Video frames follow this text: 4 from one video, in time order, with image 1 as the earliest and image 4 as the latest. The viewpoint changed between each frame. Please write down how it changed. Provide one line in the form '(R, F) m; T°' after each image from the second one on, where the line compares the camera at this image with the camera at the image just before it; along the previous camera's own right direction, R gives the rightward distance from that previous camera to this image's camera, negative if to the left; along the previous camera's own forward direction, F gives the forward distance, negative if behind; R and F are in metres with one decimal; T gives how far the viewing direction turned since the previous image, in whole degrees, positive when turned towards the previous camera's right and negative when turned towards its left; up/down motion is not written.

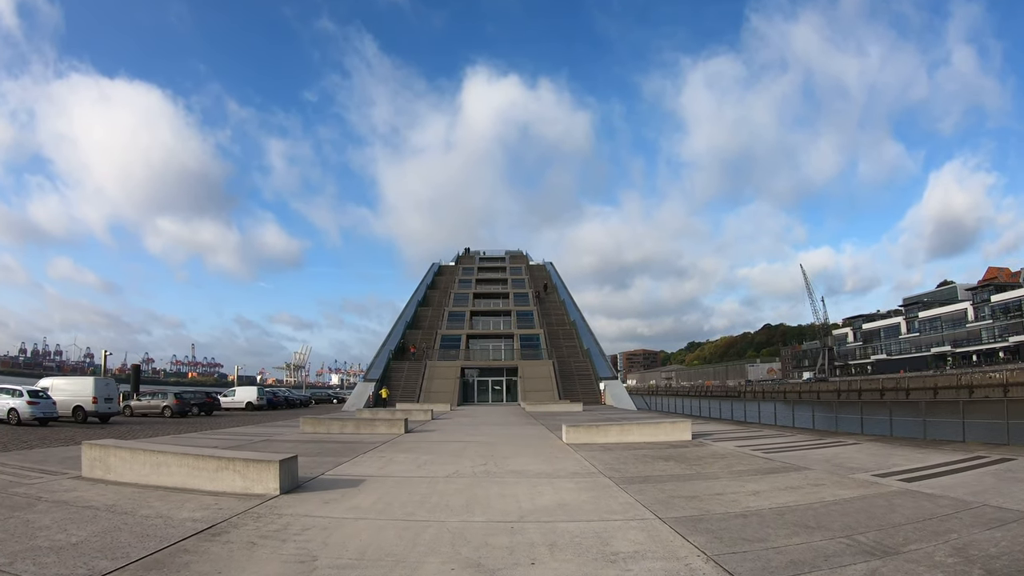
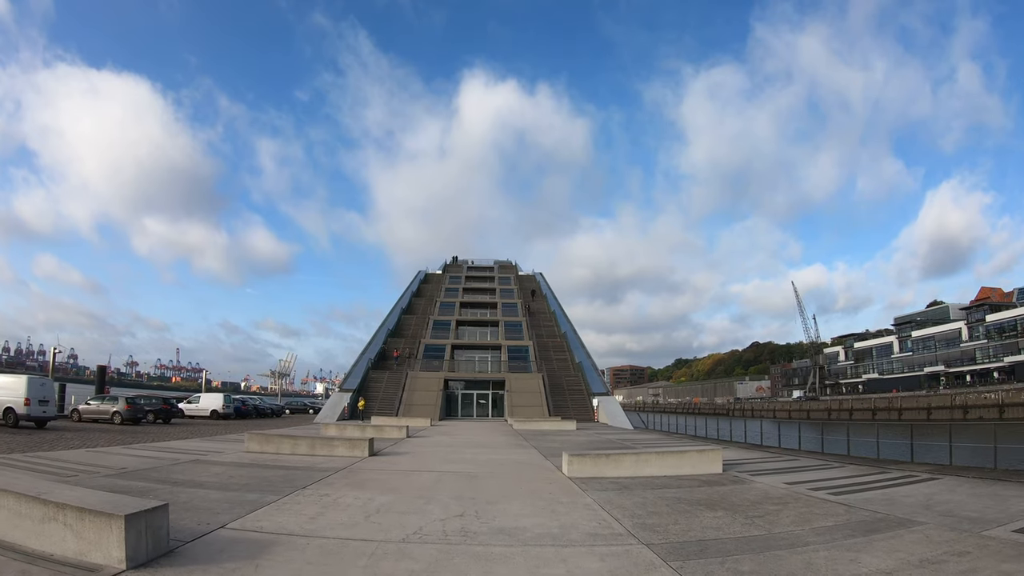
(-0.1, +2.9) m; +1°
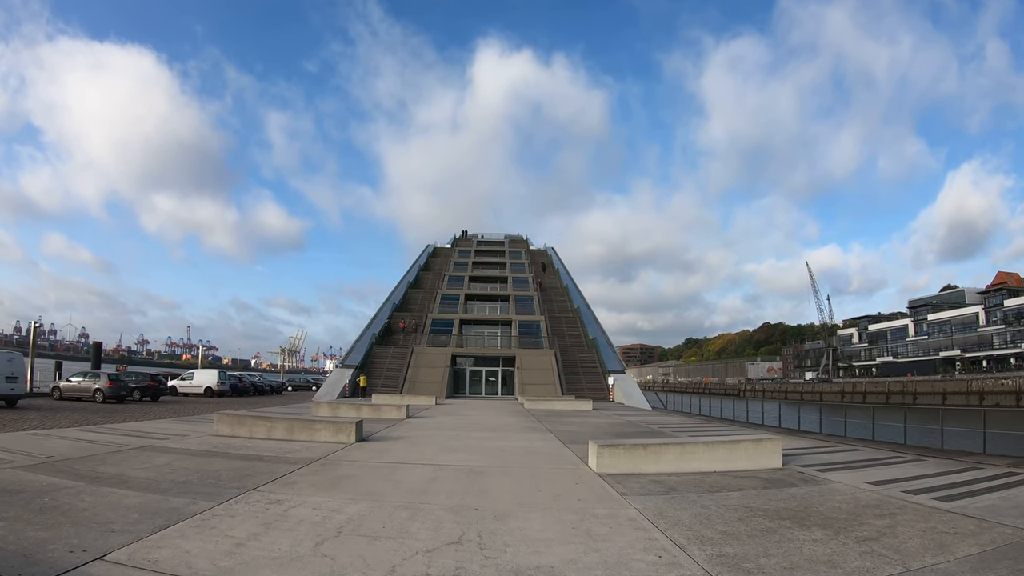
(-0.1, +2.3) m; -1°
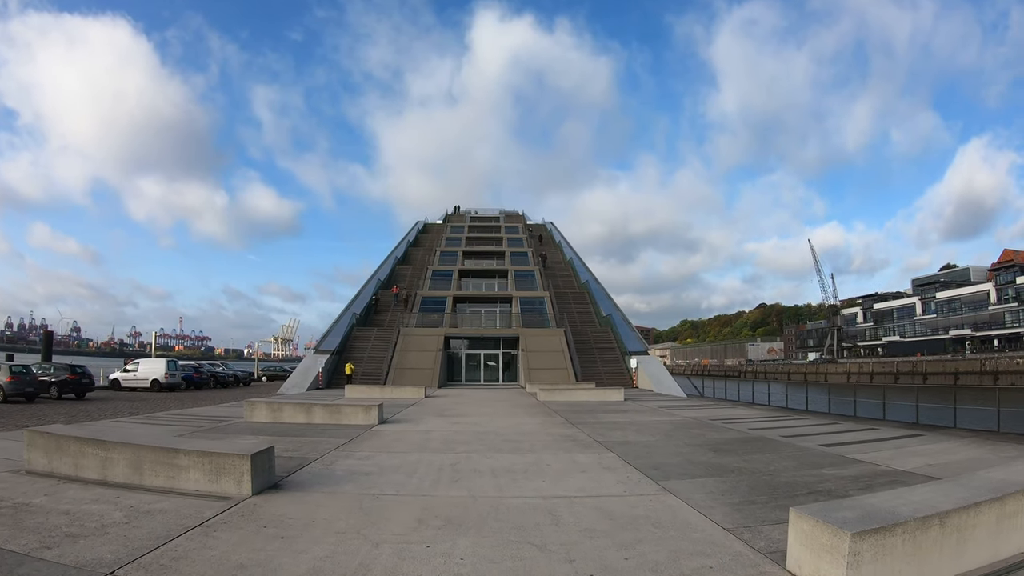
(-0.6, +5.7) m; +1°
